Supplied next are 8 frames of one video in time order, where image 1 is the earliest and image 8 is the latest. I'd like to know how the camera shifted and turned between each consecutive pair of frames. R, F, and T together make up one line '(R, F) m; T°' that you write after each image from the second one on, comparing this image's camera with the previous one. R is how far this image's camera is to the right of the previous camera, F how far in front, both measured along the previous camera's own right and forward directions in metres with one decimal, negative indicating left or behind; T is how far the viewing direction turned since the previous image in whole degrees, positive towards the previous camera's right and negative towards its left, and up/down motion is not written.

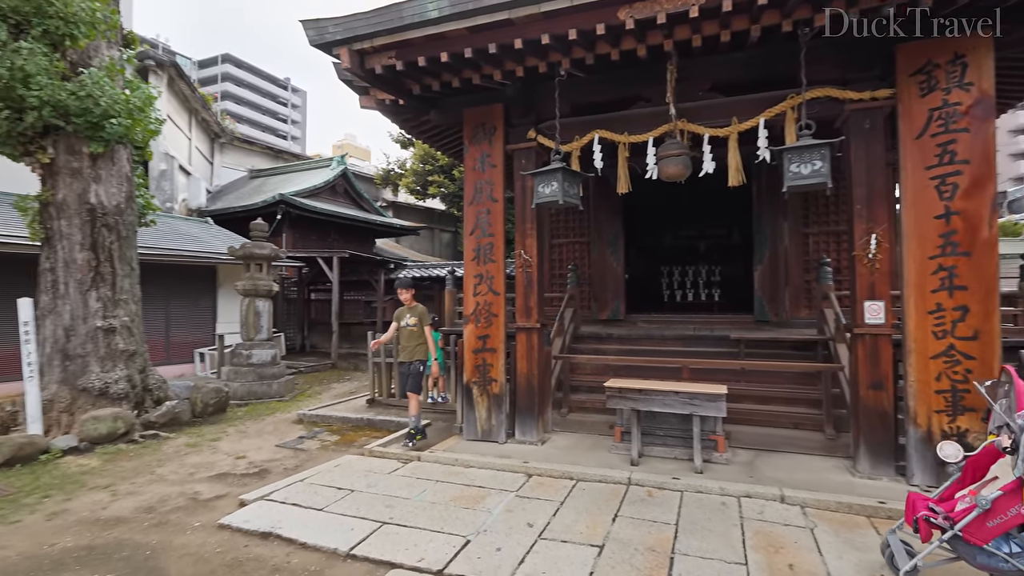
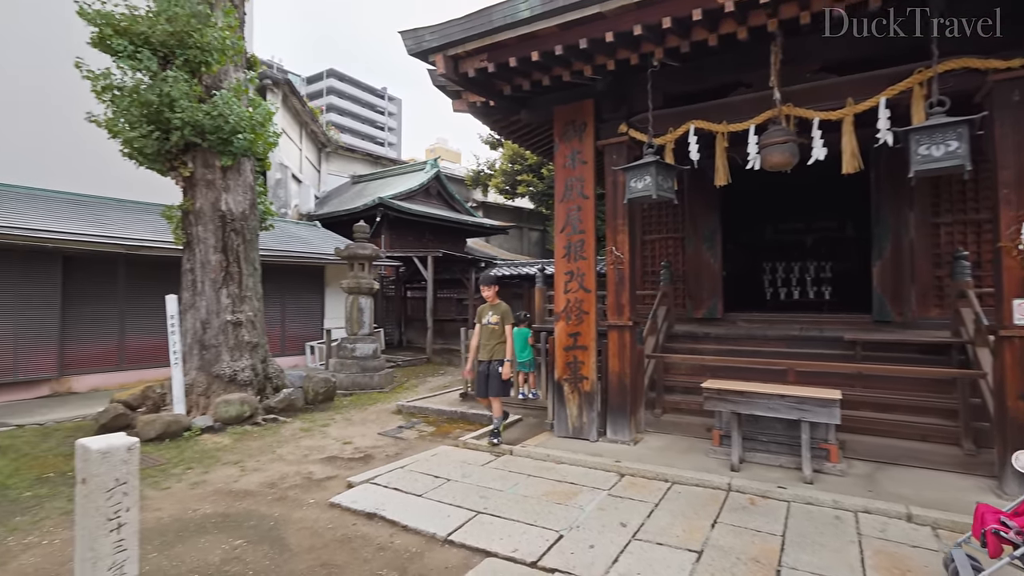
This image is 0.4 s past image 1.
(0.0, 0.0) m; -10°
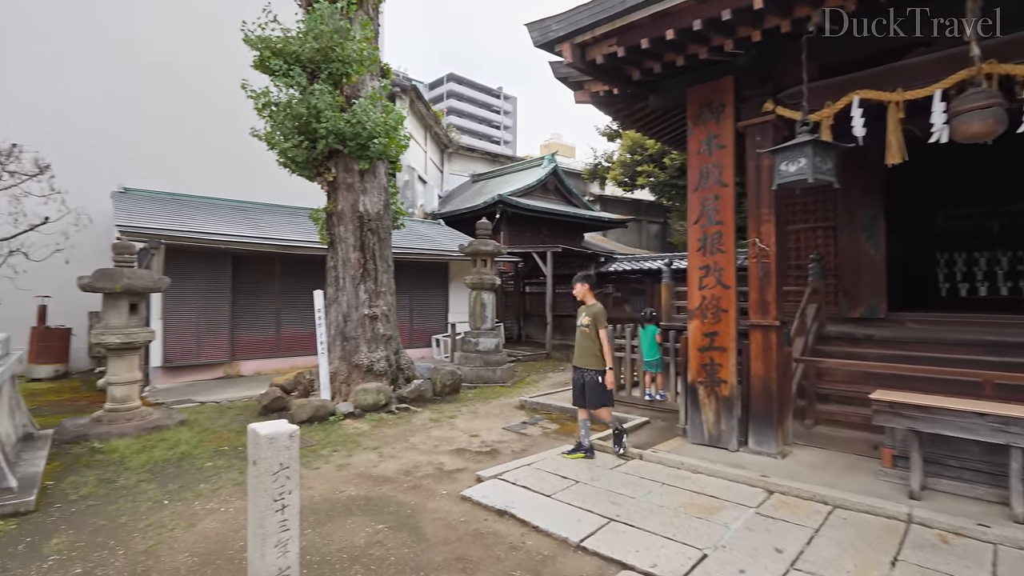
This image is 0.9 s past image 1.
(-0.1, +0.1) m; -12°
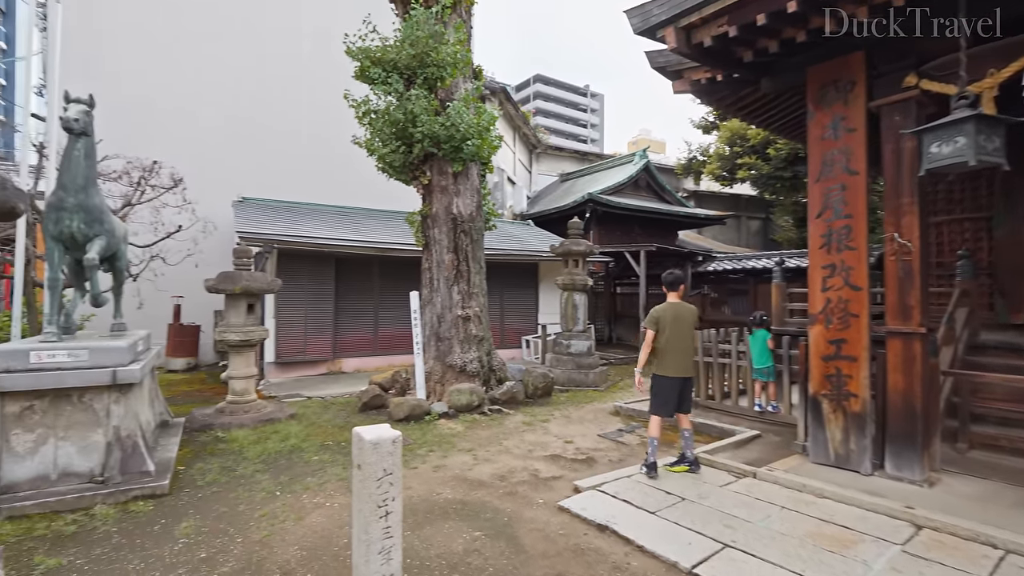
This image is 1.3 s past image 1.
(-0.1, +0.2) m; -9°
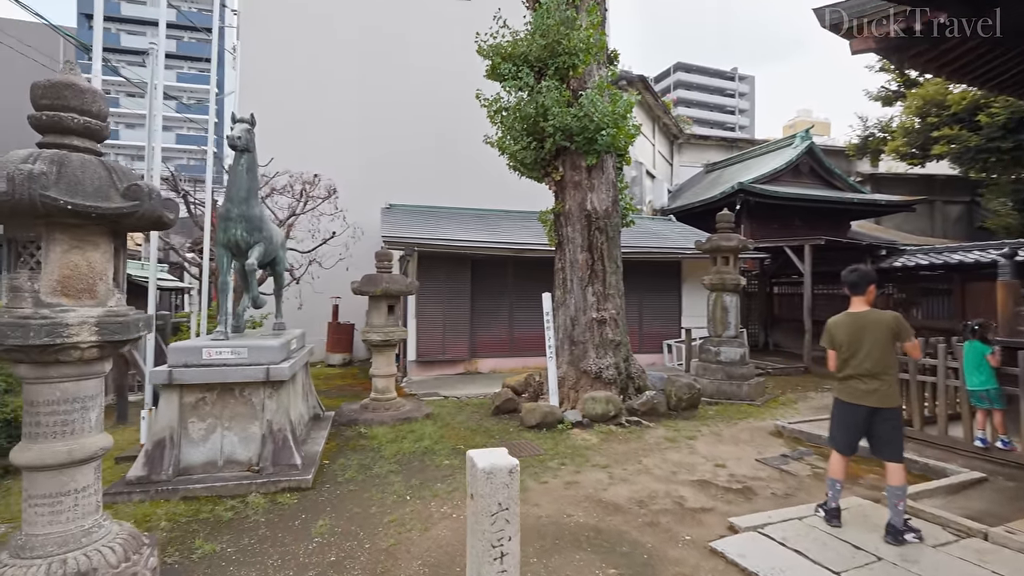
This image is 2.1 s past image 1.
(0.0, +0.4) m; -15°
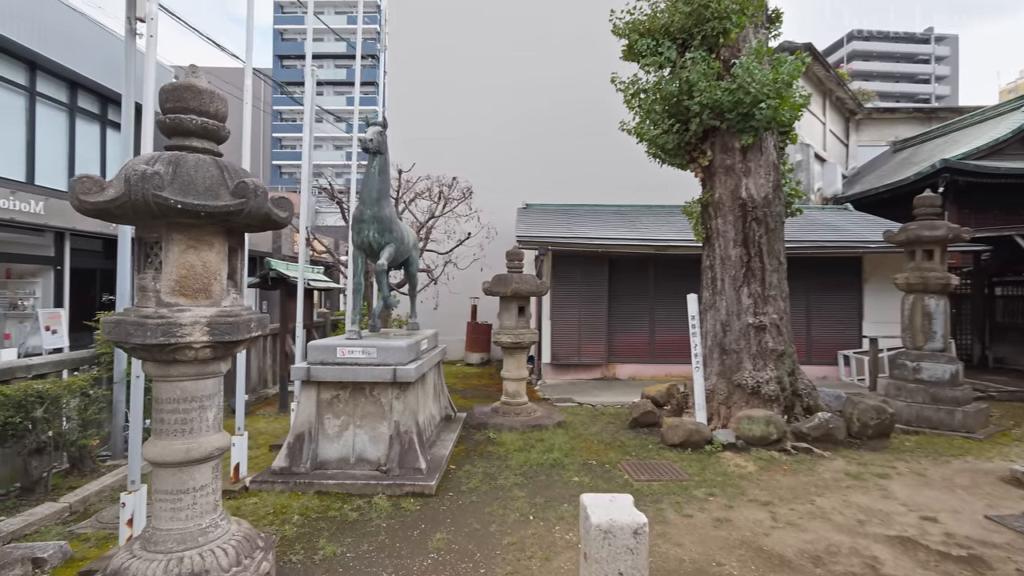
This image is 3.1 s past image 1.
(+0.1, +0.4) m; -16°
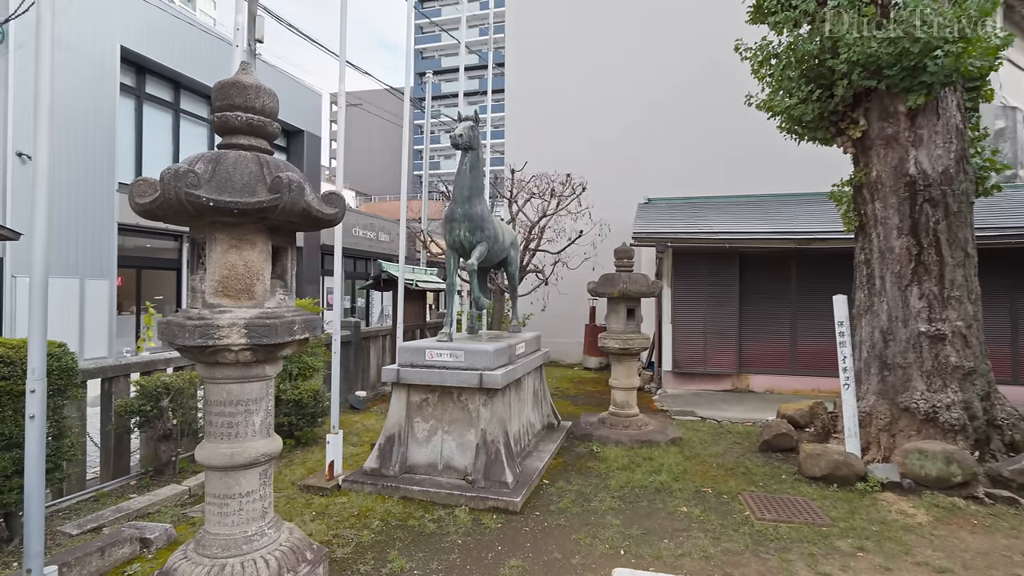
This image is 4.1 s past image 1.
(+0.3, +0.4) m; -15°
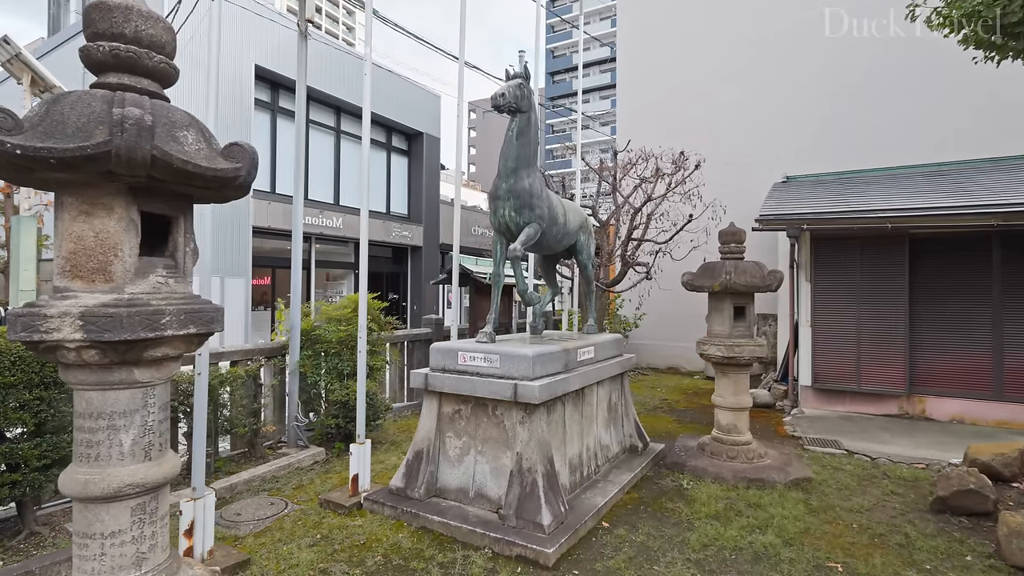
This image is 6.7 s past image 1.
(+0.6, +0.9) m; -15°
